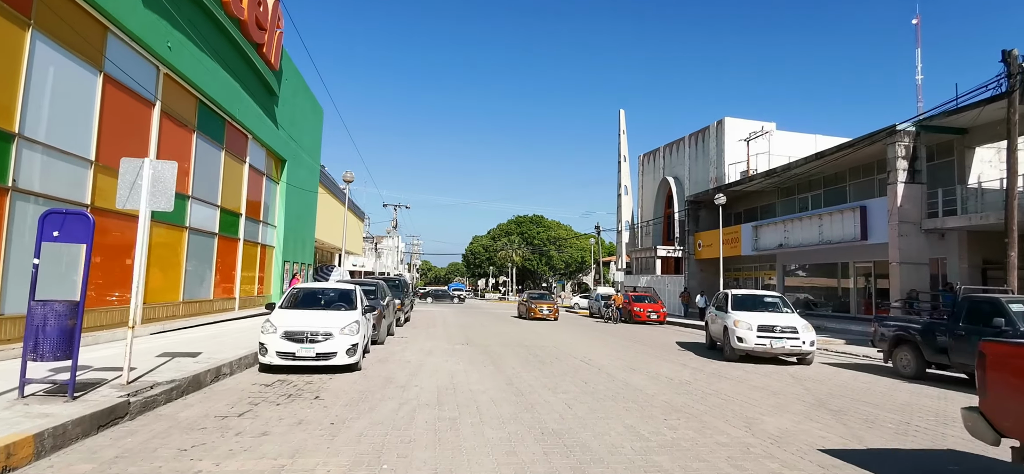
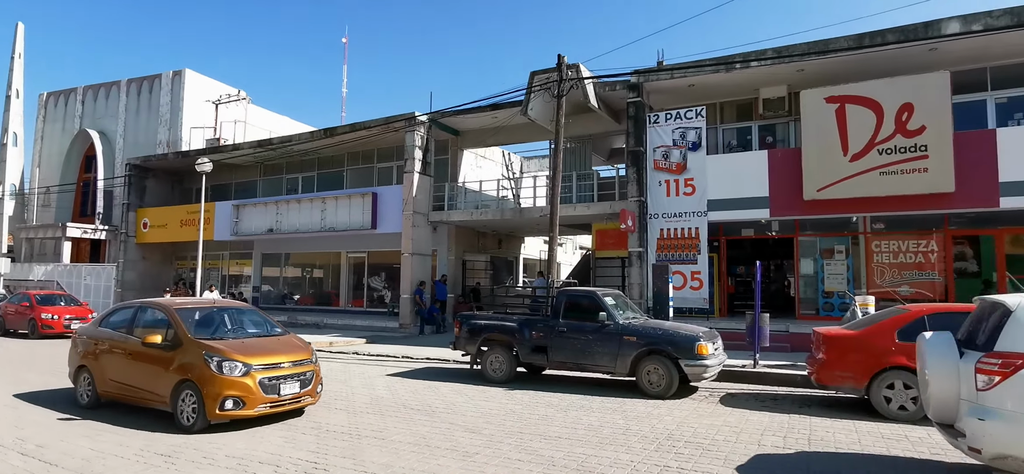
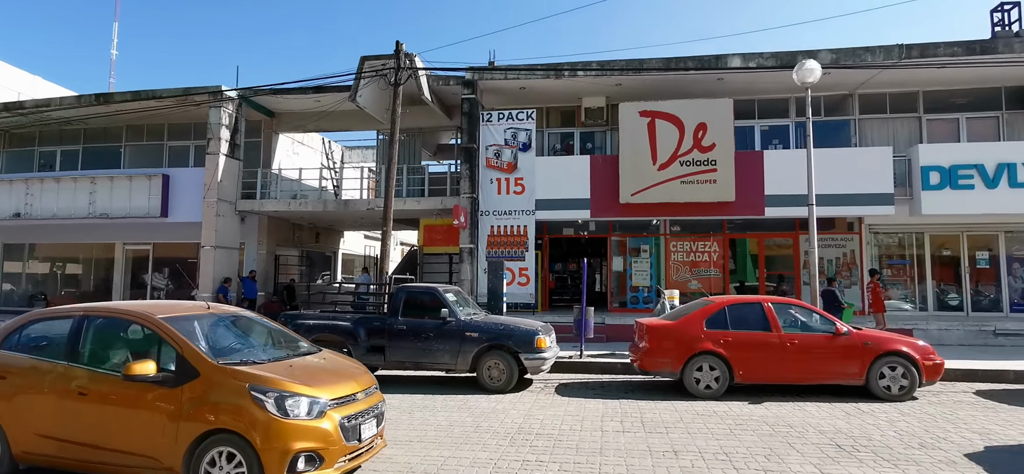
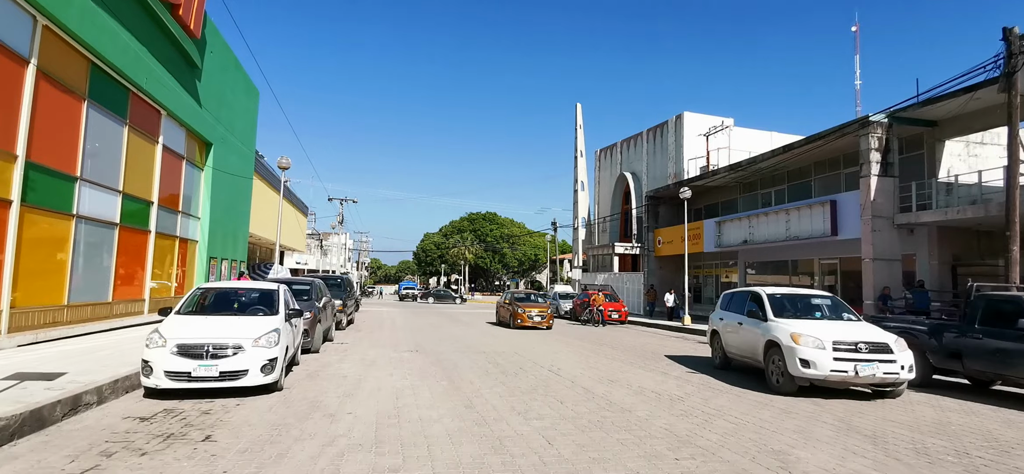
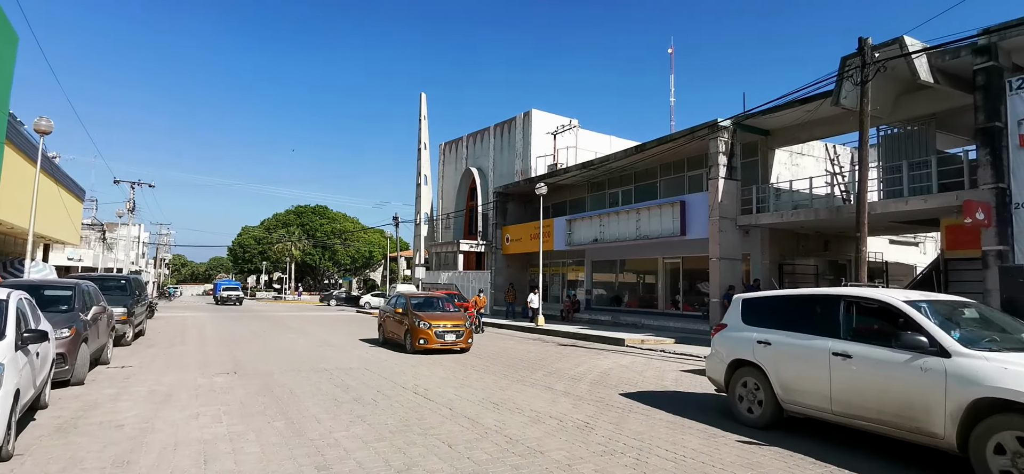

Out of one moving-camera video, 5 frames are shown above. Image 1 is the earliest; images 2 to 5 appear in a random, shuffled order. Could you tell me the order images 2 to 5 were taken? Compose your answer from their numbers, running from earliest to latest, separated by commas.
4, 5, 2, 3
